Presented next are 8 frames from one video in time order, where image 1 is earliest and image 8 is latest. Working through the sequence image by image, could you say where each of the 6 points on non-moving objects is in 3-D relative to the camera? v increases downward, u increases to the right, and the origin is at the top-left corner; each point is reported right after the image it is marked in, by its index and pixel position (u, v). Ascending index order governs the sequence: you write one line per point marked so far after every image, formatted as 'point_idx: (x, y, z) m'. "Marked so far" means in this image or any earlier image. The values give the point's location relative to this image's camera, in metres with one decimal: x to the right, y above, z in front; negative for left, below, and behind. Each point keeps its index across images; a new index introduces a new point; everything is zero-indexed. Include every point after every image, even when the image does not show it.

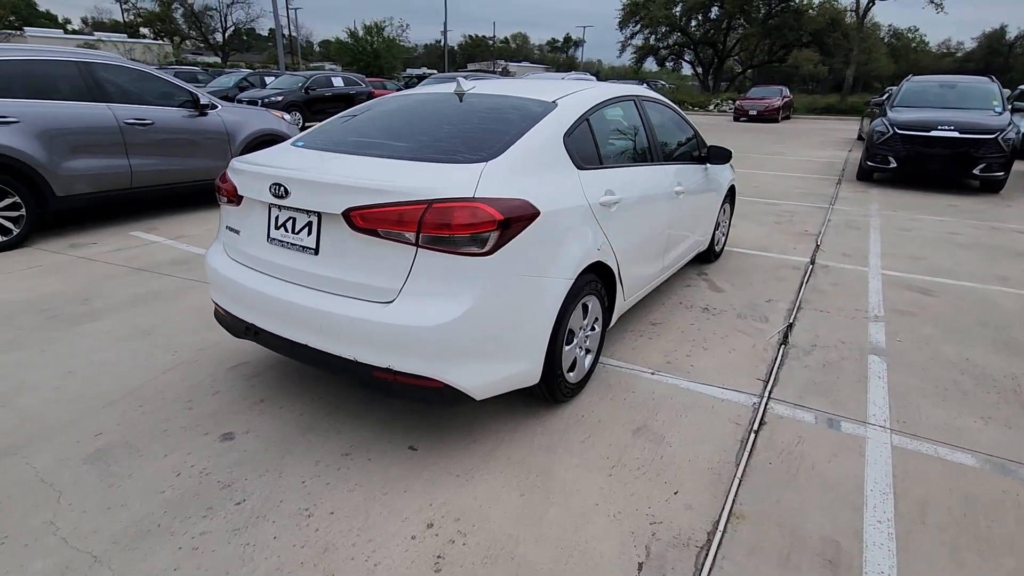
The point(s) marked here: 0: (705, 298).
0: (+1.8, -0.1, +5.1) m
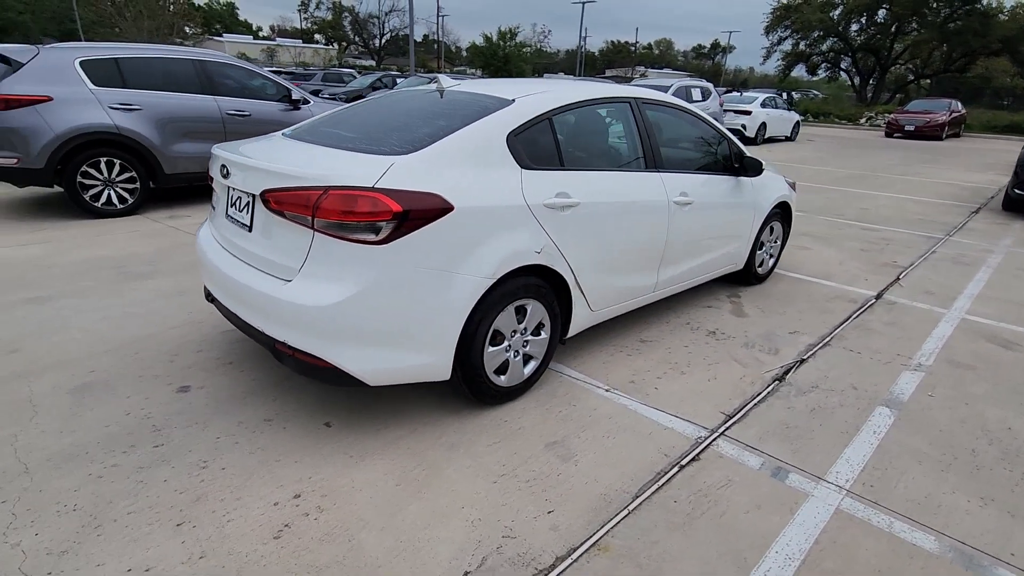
0: (+1.8, -0.3, +4.6) m
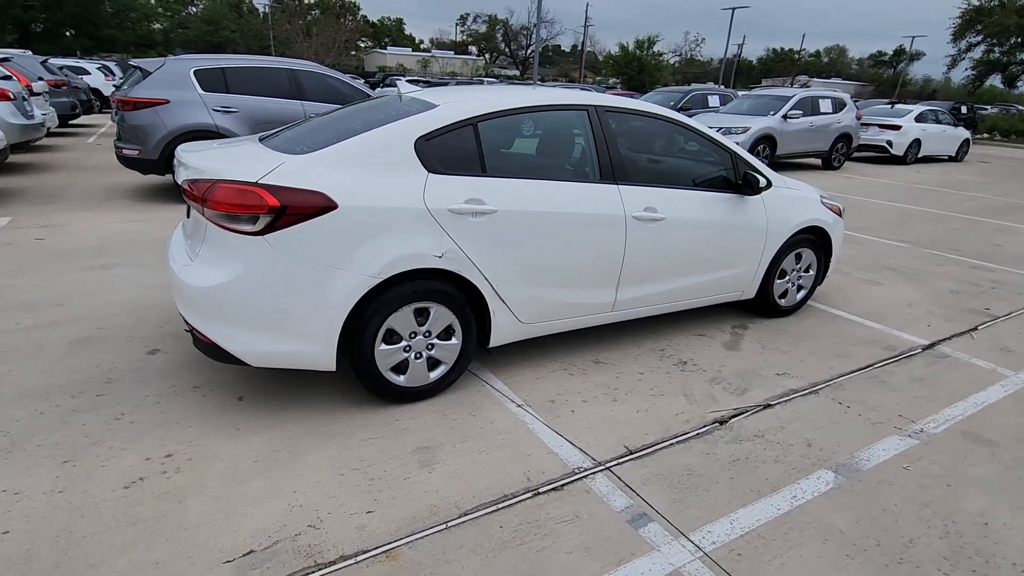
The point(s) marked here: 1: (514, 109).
0: (+1.5, -0.5, +4.2) m
1: (0.0, +1.1, +3.4) m
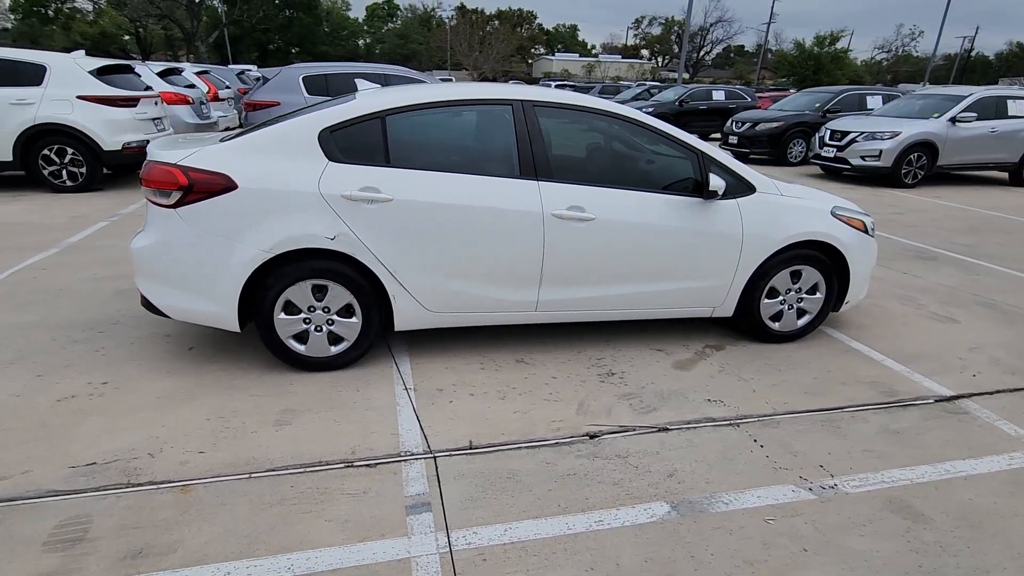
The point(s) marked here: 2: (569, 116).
0: (+0.9, -0.6, +3.9) m
1: (-0.6, +1.2, +3.6) m
2: (+0.4, +1.2, +3.8) m
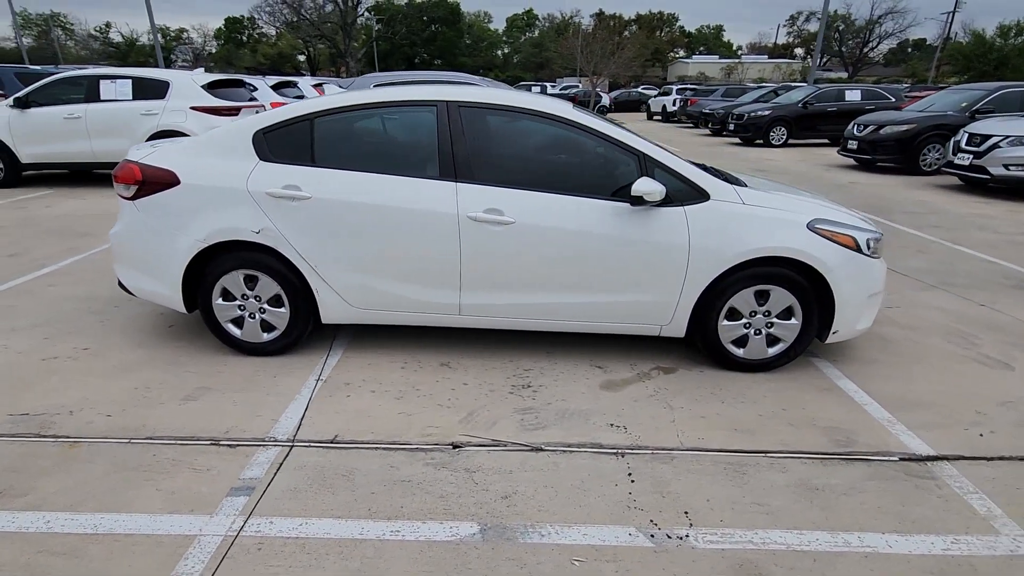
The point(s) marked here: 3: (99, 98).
0: (+0.3, -0.6, +3.7) m
1: (-1.1, +1.2, +3.7) m
2: (-0.1, +1.2, +3.7) m
3: (-7.5, +3.5, +9.9) m
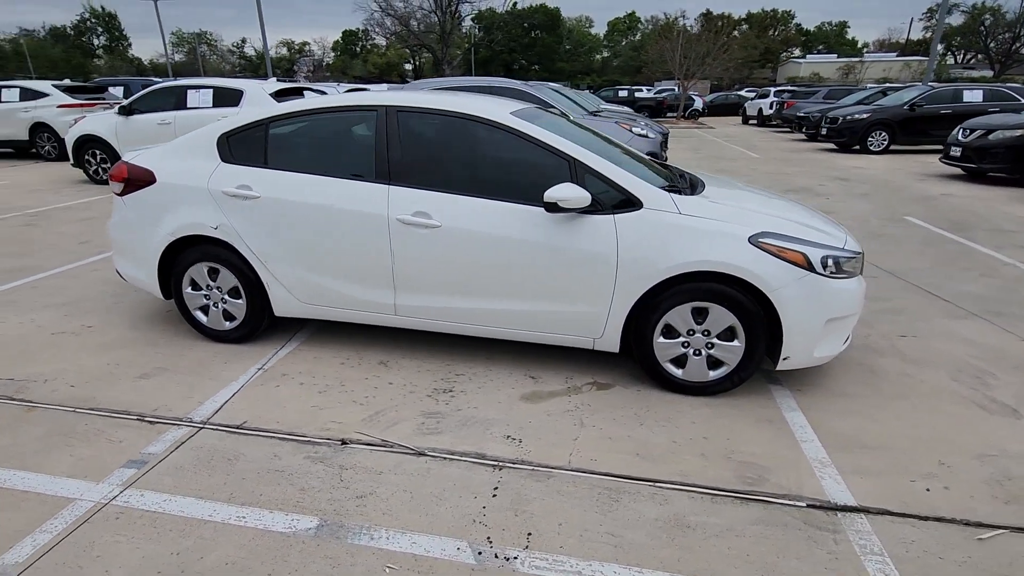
0: (-0.2, -0.7, +3.6) m
1: (-1.5, +1.3, +3.9) m
2: (-0.5, +1.1, +3.7) m
3: (-6.7, +3.7, +11.1) m
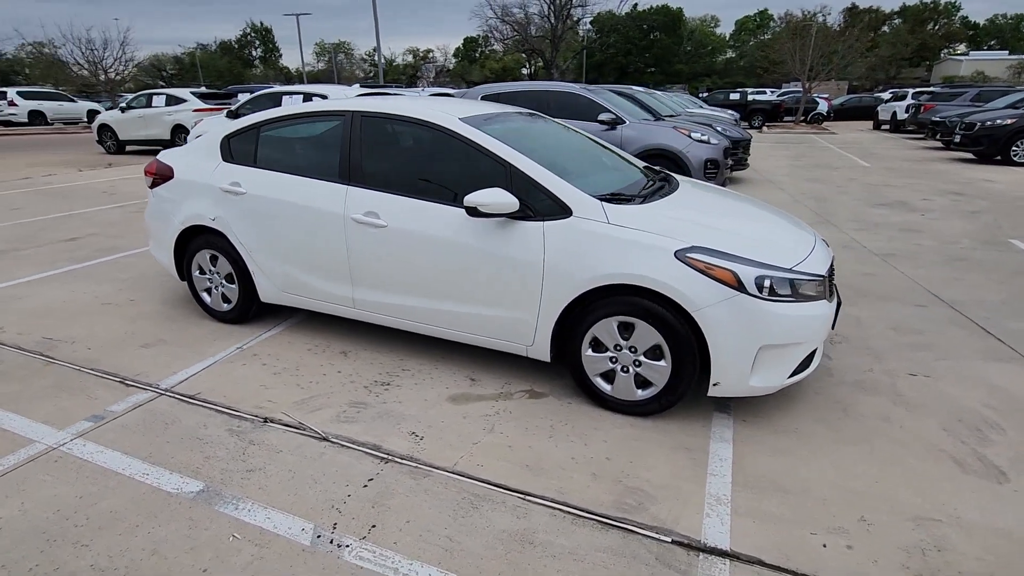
0: (-0.6, -0.7, +3.7) m
1: (-1.7, +1.3, +4.2) m
2: (-0.8, +1.2, +3.9) m
3: (-5.3, +4.1, +12.3) m
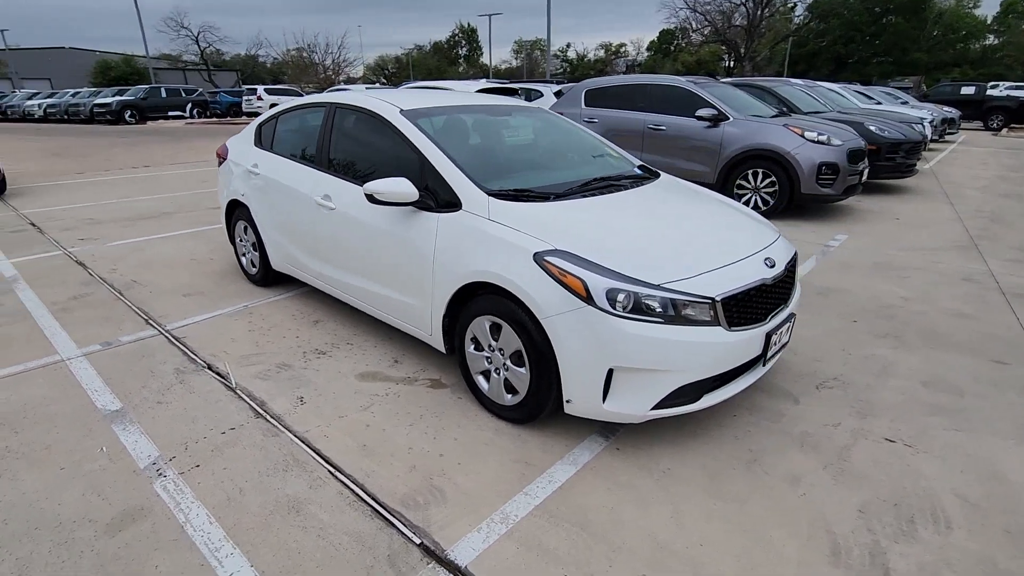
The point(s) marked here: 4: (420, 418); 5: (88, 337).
0: (-1.2, -0.5, +4.0) m
1: (-1.8, +1.6, +4.8) m
2: (-1.1, +1.3, +4.1) m
3: (-2.4, +4.6, +13.5) m
4: (-0.5, -0.8, +3.3) m
5: (-3.4, -0.4, +4.3) m
